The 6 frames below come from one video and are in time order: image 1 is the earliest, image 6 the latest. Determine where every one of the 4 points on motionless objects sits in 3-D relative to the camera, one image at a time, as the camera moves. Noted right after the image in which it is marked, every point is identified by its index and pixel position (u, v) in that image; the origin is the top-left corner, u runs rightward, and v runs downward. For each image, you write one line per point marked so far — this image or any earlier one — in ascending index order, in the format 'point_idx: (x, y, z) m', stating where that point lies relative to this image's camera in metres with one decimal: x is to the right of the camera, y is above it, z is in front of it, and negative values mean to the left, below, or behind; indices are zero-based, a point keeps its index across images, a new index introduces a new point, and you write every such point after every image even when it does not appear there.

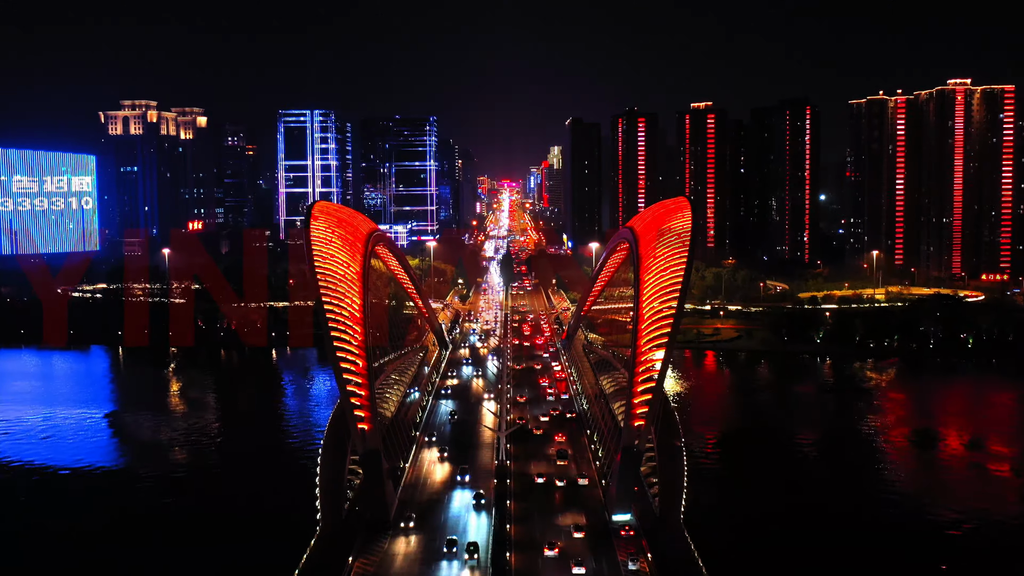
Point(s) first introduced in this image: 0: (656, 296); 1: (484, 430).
0: (+2.7, 0.0, +16.3) m
1: (-0.6, -3.0, +18.0) m
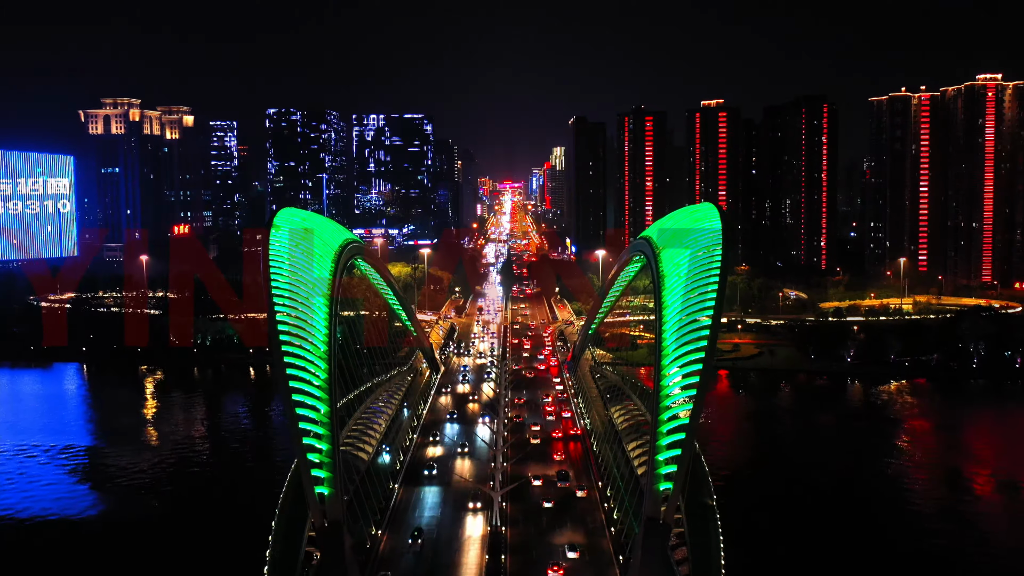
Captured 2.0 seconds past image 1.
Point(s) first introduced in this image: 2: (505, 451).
0: (+2.6, -0.4, +13.6) m
1: (-0.7, -3.4, +15.3) m
2: (-0.2, -3.2, +17.4) m
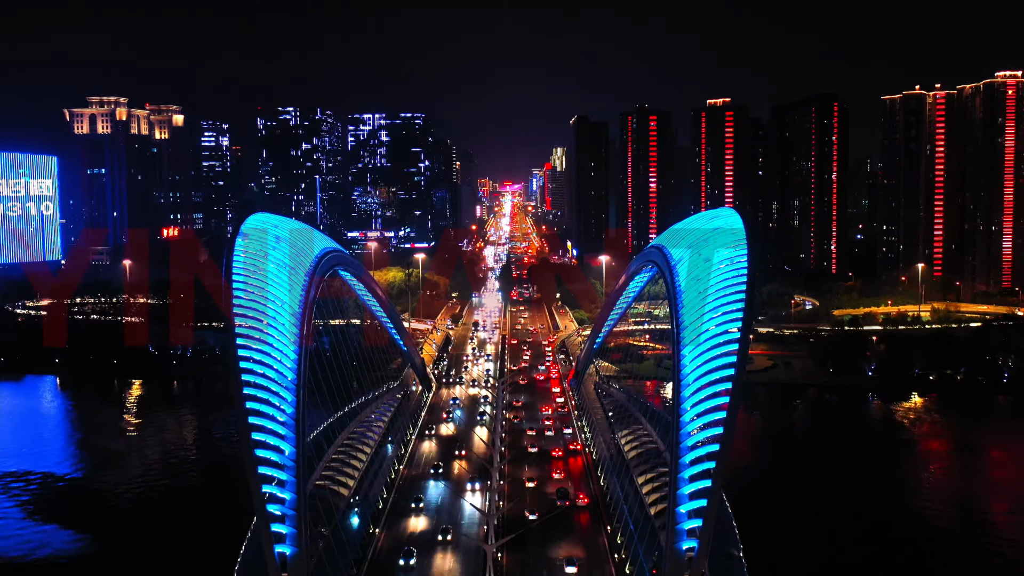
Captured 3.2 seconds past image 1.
0: (+2.6, -0.7, +11.9) m
1: (-0.7, -3.6, +13.6) m
2: (-0.2, -3.4, +15.8) m
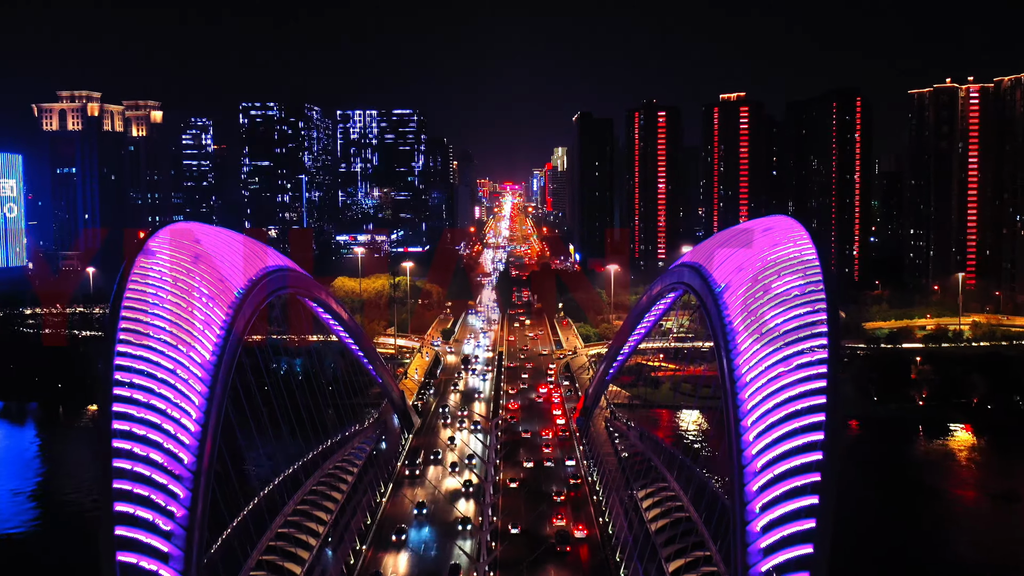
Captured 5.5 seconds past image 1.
0: (+2.5, -1.1, +8.7) m
1: (-0.8, -4.0, +10.4) m
2: (-0.3, -3.8, +12.5) m
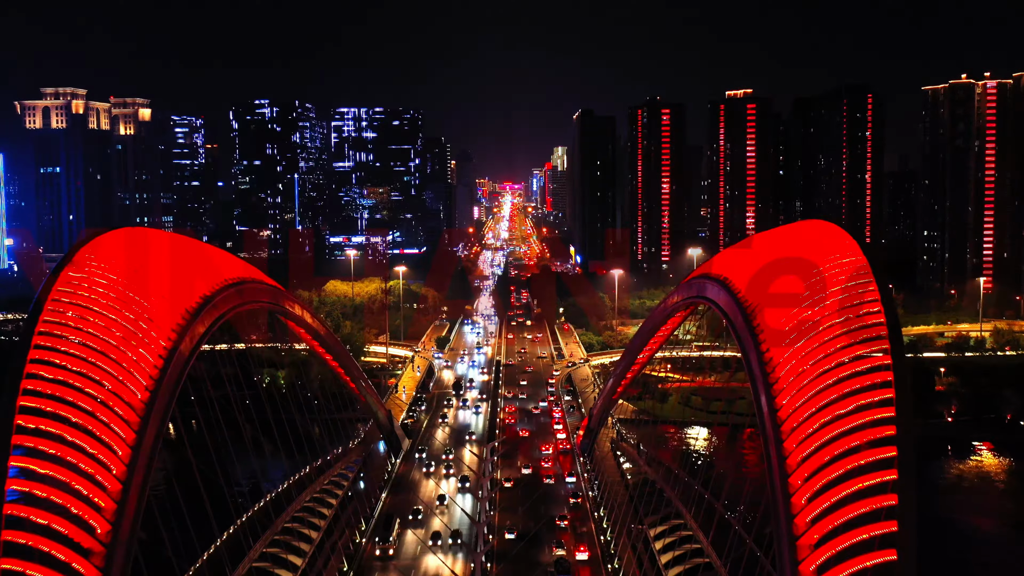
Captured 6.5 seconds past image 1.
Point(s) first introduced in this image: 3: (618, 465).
0: (+2.5, -1.2, +7.2) m
1: (-0.8, -4.2, +8.9) m
2: (-0.3, -4.0, +11.0) m
3: (+2.0, -3.4, +16.7) m
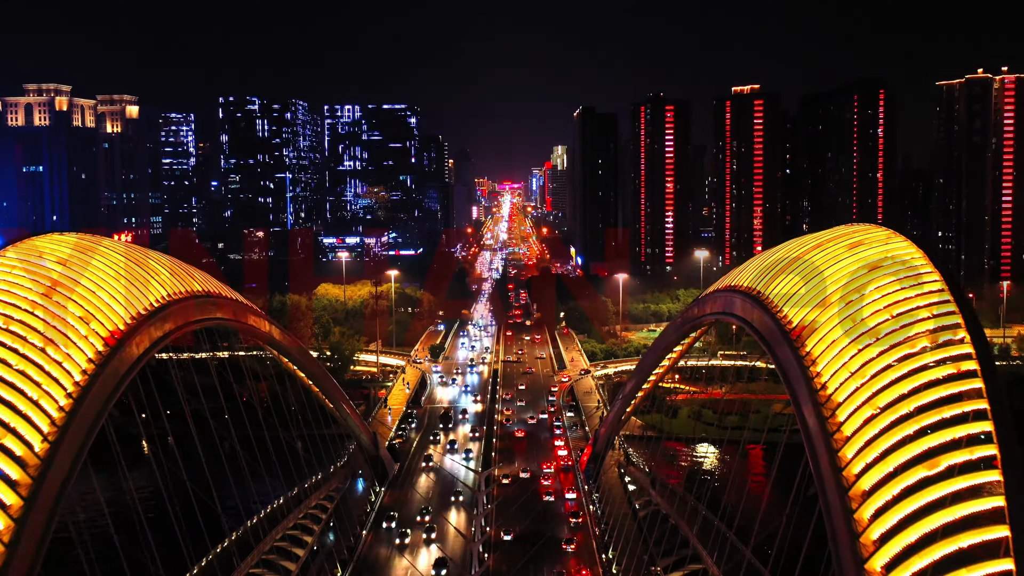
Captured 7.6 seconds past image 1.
0: (+2.4, -1.4, +5.7) m
1: (-0.9, -4.4, +7.4) m
2: (-0.4, -4.2, +9.5) m
3: (+2.0, -3.6, +15.2) m
